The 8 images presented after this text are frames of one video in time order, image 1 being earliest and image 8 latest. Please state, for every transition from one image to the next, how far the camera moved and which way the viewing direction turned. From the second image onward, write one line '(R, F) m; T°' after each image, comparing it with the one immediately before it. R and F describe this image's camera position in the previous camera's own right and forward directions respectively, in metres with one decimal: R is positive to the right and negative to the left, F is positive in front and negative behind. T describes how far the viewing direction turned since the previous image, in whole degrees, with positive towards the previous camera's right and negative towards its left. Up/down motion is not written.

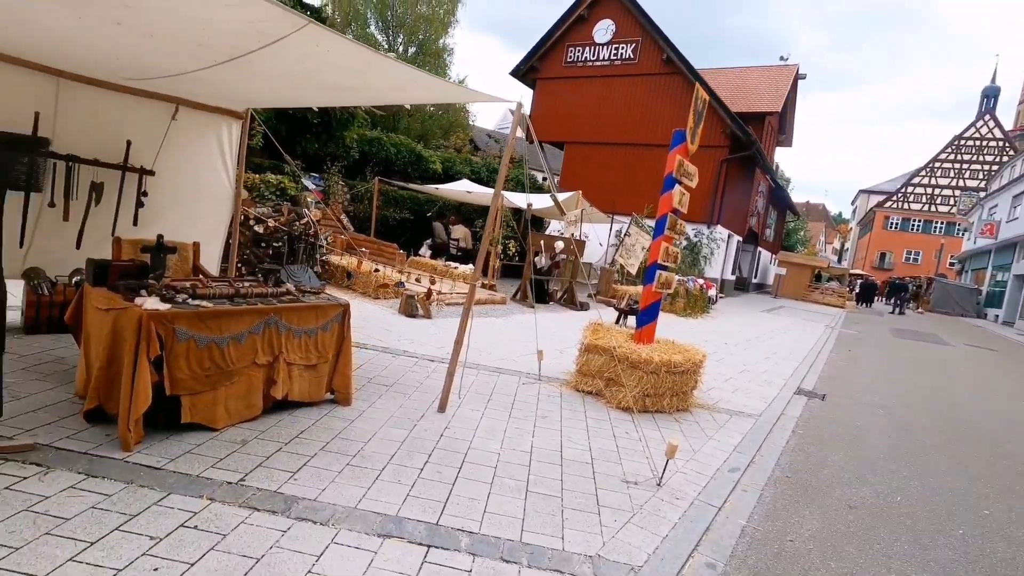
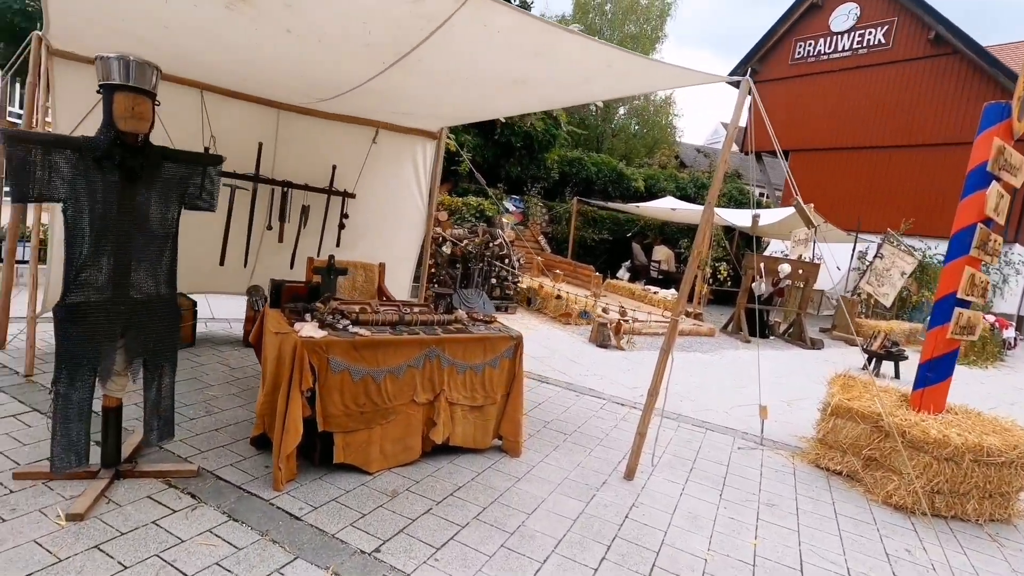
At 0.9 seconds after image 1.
(-0.1, +0.9) m; -21°
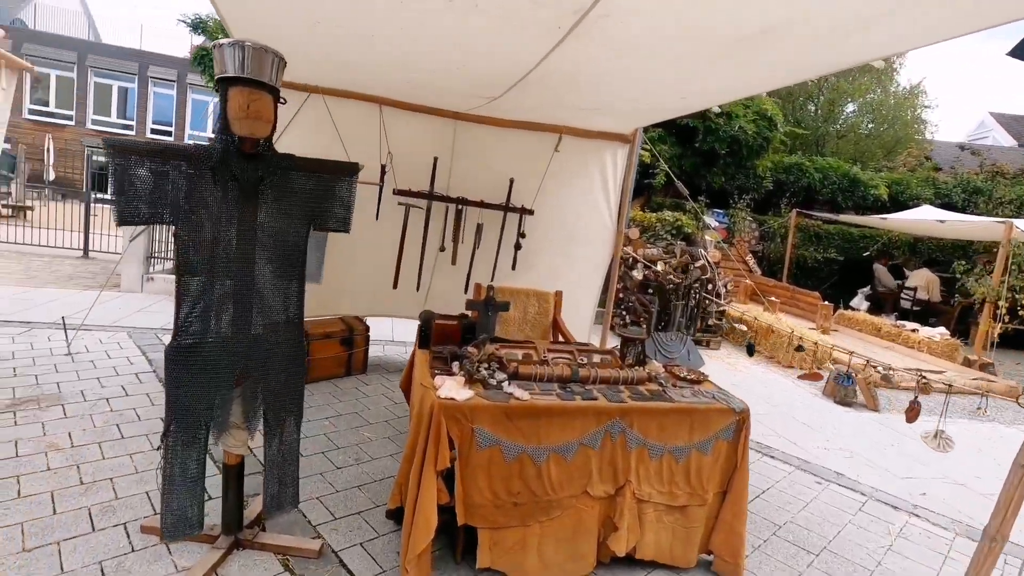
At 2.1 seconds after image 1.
(-0.1, +1.0) m; -20°
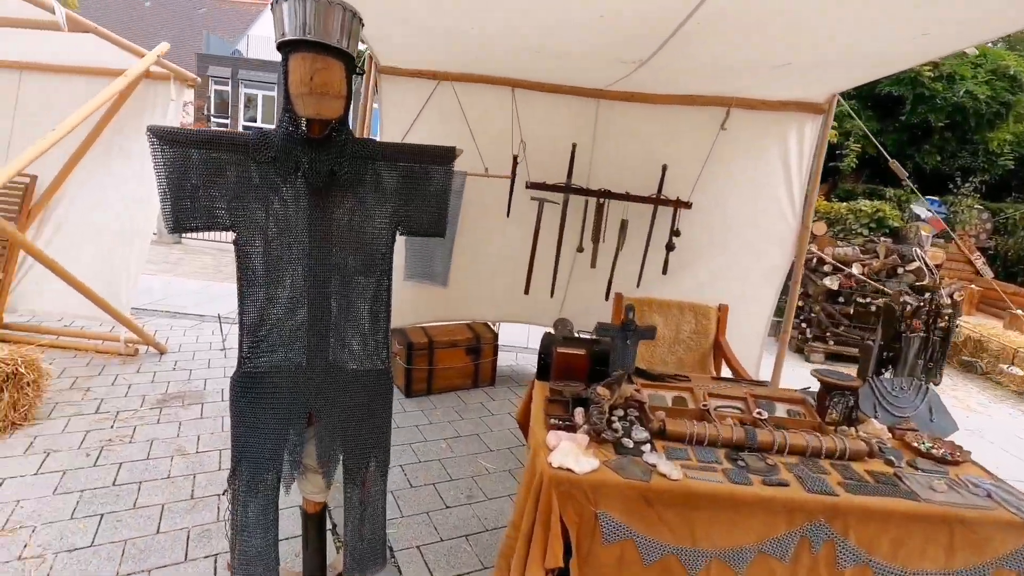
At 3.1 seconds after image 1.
(0.0, +0.7) m; -16°
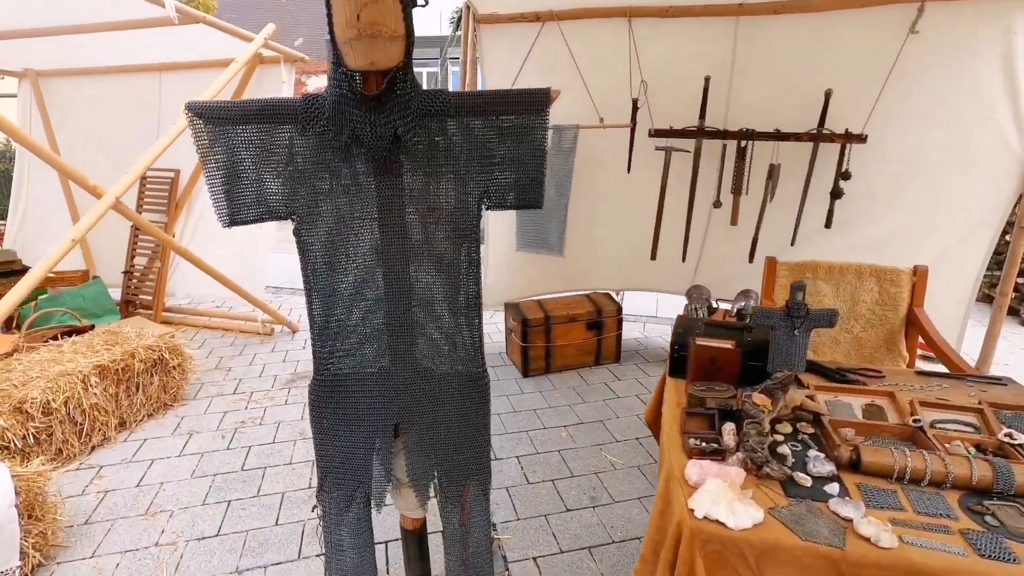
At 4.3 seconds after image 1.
(0.0, +0.4) m; -13°
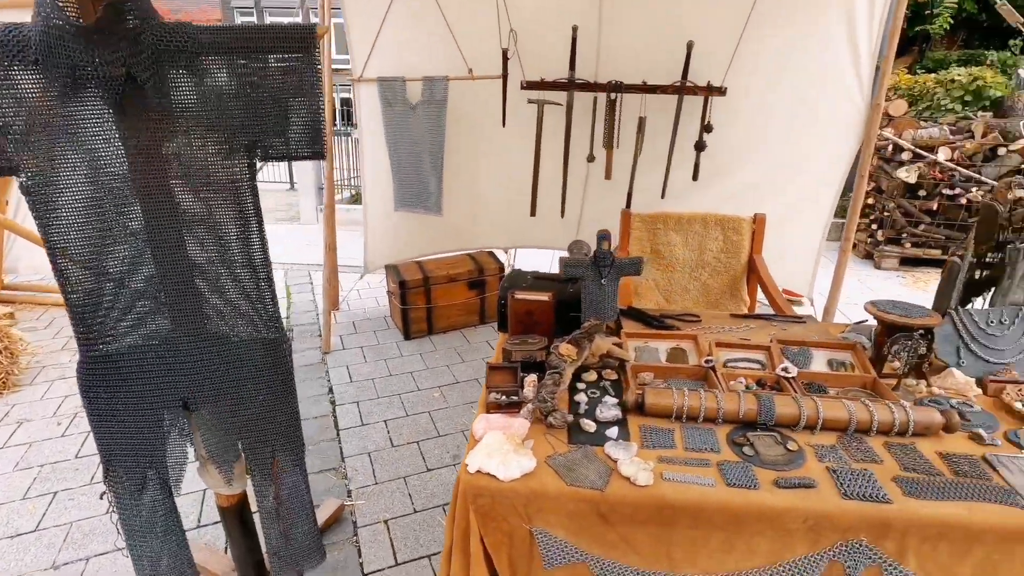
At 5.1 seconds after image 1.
(+0.4, 0.0) m; +7°
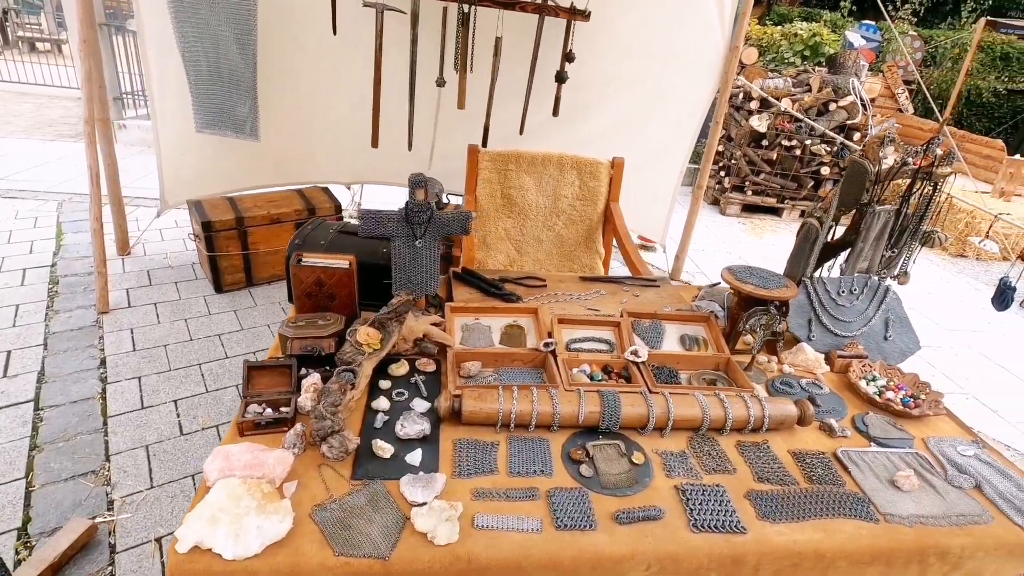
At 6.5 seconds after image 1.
(+0.2, +0.4) m; +14°
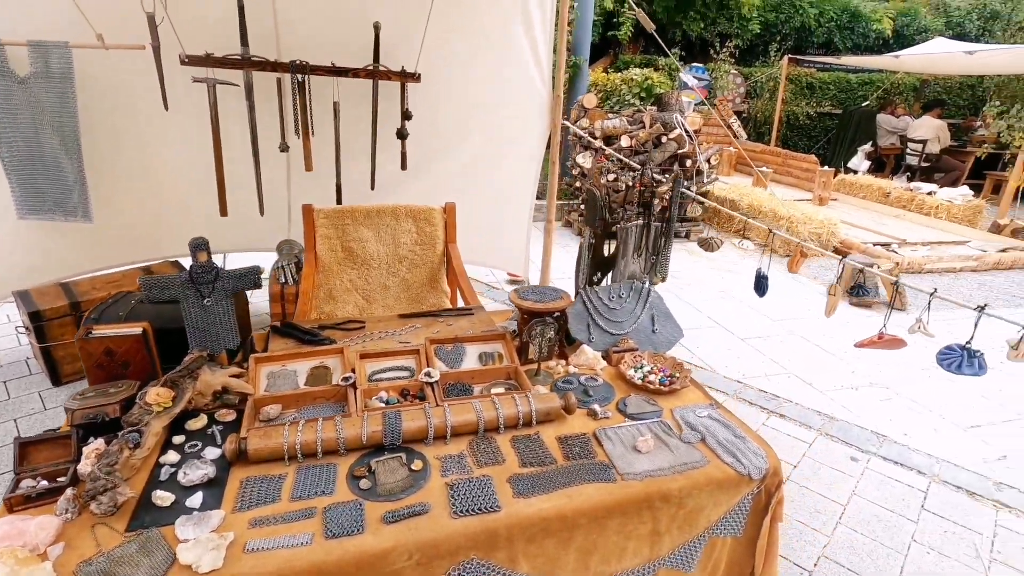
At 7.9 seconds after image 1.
(+0.3, -0.2) m; +10°
